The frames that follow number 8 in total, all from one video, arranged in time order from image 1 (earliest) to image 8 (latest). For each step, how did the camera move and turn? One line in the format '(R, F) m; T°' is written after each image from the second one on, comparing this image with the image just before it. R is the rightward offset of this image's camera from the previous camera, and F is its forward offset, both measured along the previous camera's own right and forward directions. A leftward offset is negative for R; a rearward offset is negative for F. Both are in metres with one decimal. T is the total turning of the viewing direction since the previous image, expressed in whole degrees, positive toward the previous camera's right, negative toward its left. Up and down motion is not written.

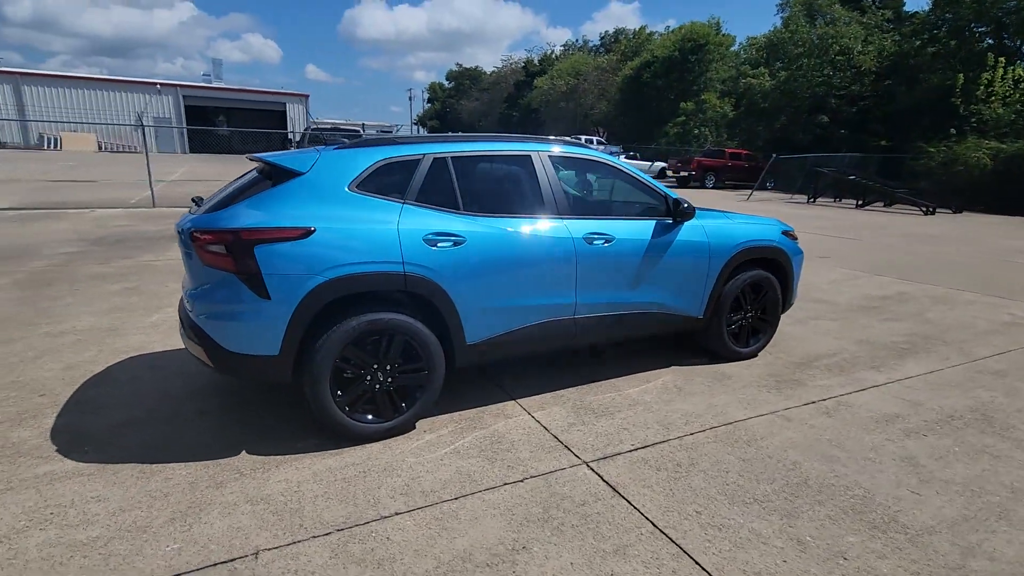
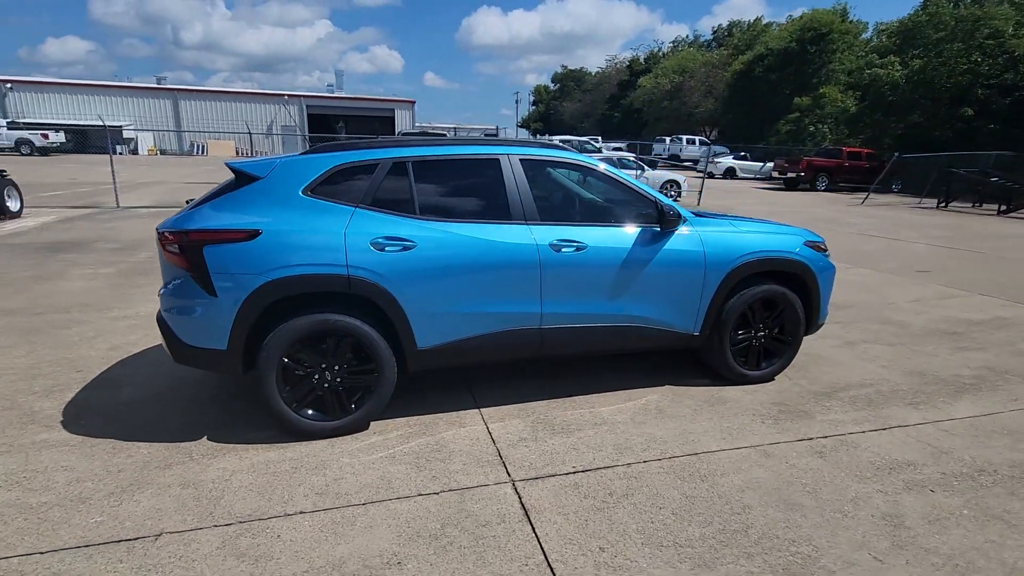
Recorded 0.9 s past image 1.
(+1.0, +0.2) m; -11°
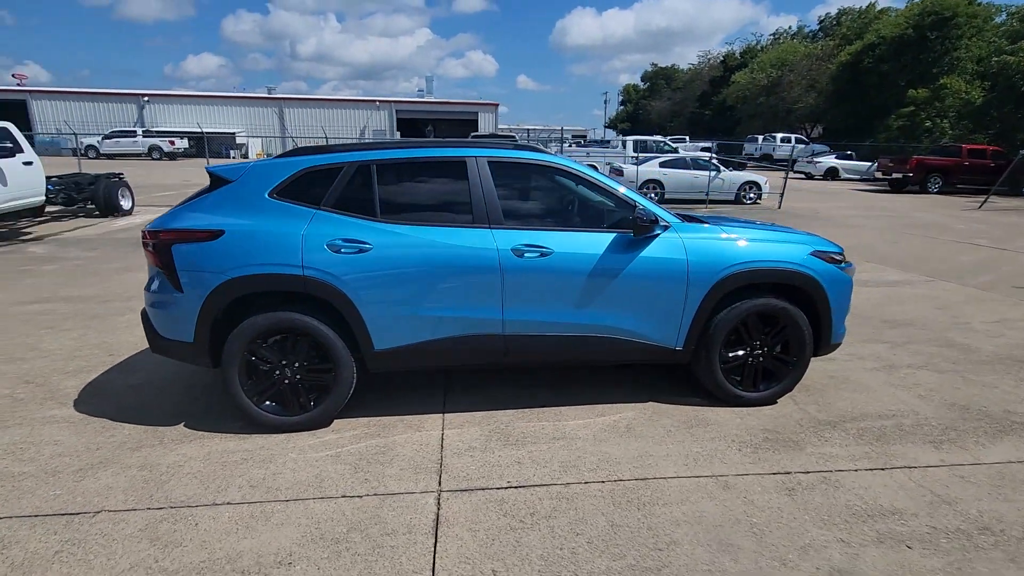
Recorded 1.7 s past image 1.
(+0.9, +0.2) m; -9°
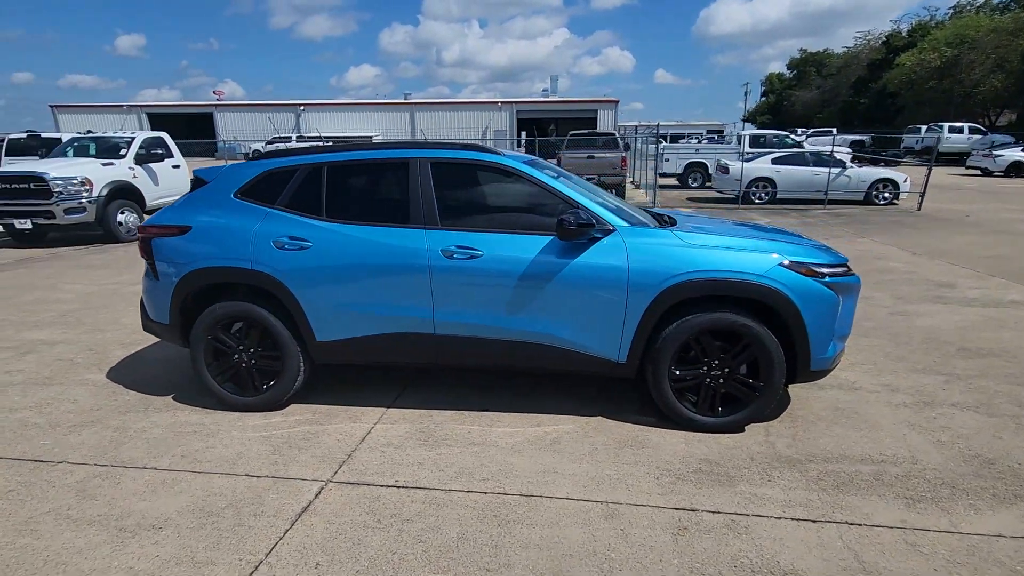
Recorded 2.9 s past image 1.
(+1.3, +0.2) m; -13°
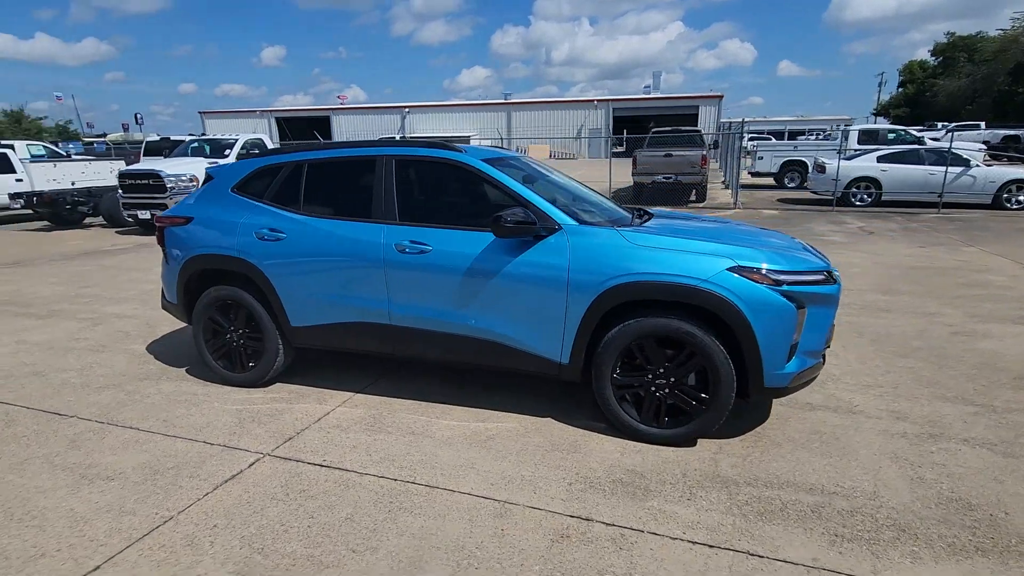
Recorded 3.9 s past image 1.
(+1.0, +0.1) m; -10°
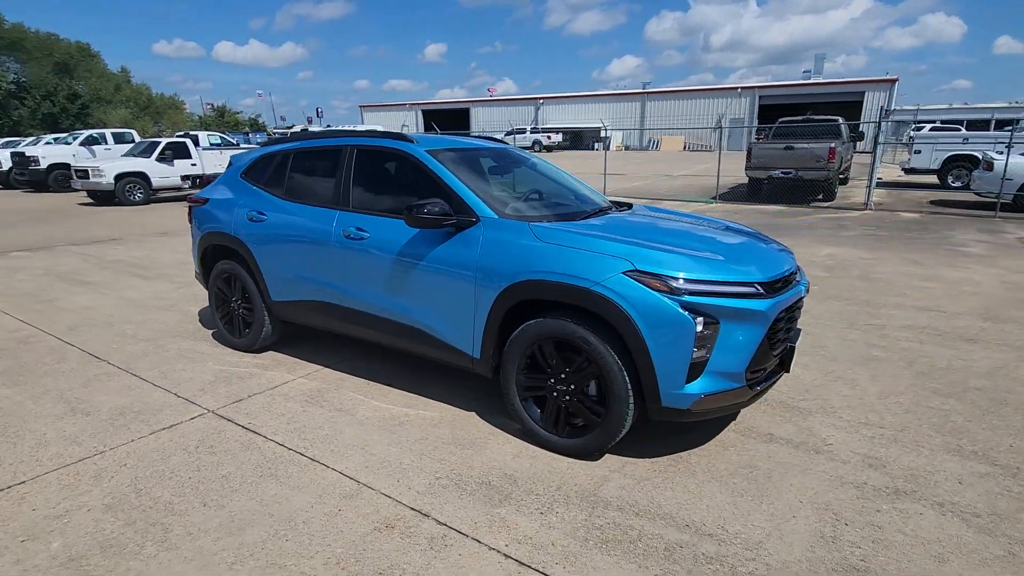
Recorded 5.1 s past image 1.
(+1.4, +0.2) m; -14°
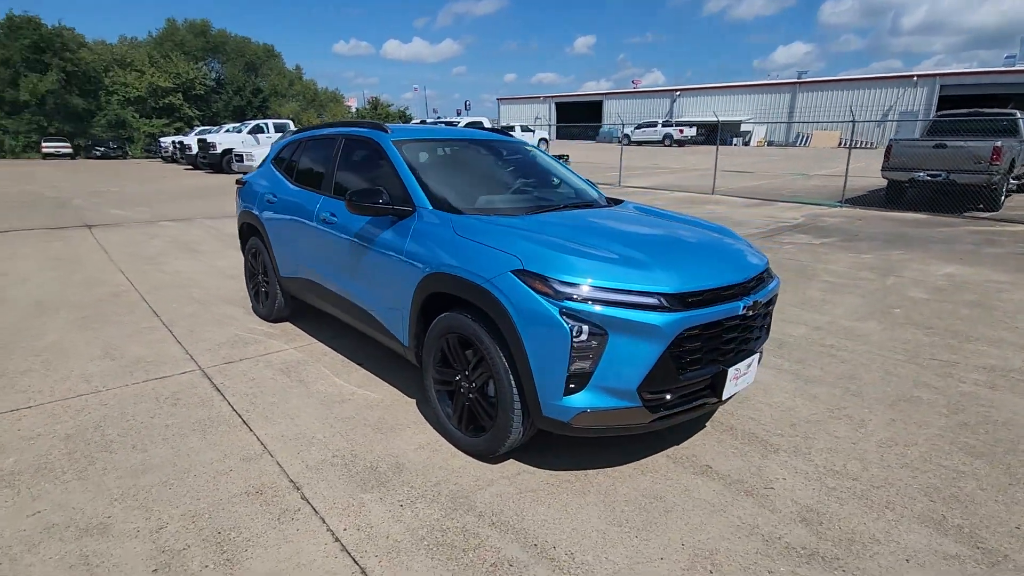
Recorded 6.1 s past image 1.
(+1.3, +0.2) m; -14°
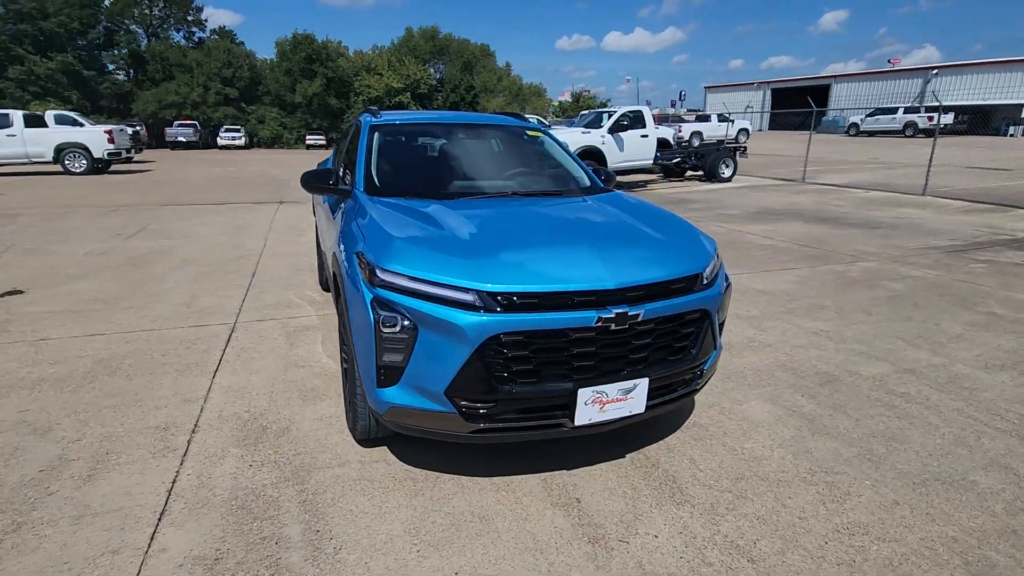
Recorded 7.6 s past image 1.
(+1.7, +0.5) m; -21°
